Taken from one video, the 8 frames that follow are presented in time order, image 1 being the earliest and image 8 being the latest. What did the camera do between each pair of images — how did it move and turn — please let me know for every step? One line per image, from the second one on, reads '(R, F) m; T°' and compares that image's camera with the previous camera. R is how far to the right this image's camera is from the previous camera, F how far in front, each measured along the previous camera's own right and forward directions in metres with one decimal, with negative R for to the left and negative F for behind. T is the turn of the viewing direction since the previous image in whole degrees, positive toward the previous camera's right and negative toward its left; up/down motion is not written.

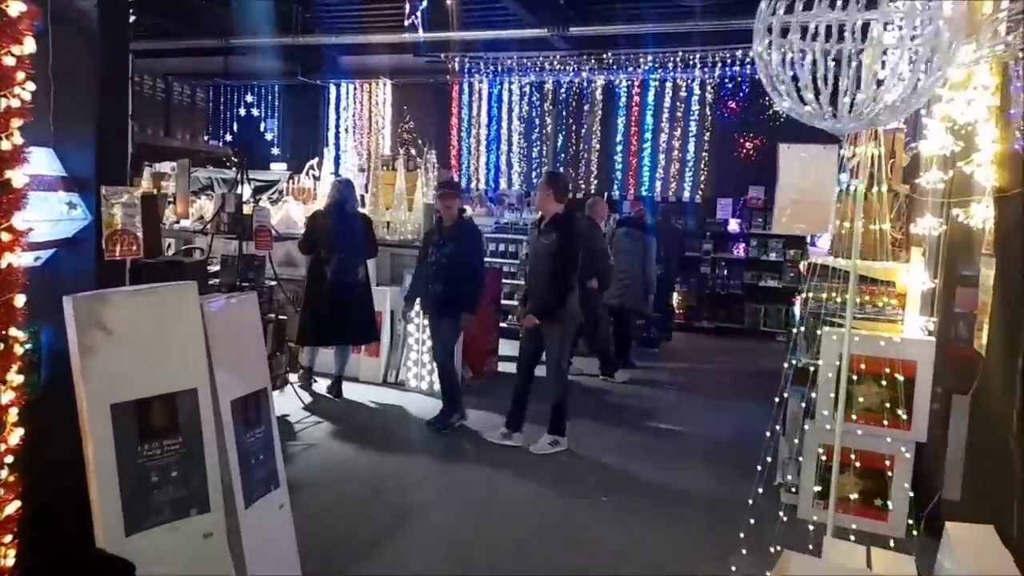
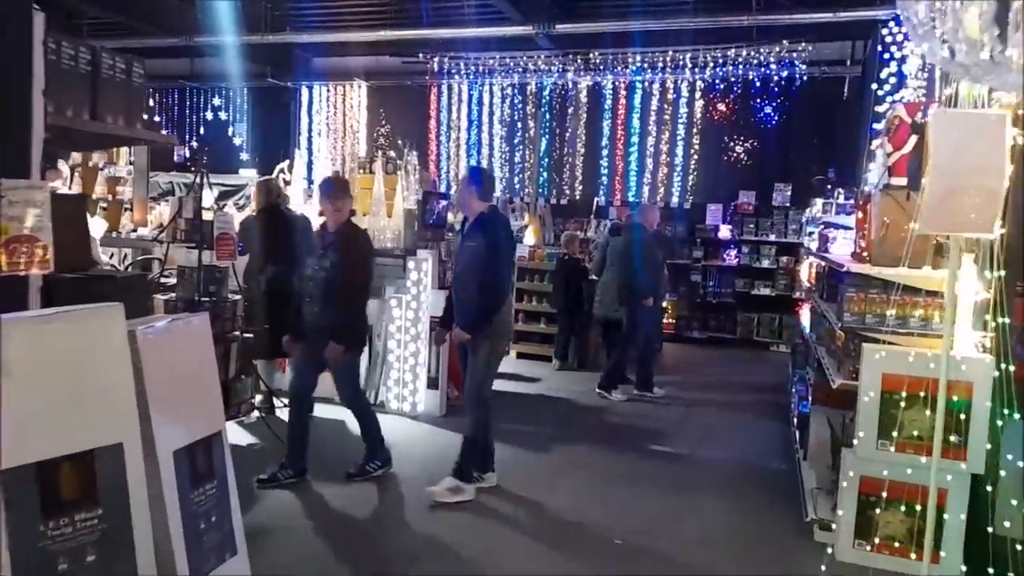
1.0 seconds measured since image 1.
(-0.1, +0.4) m; +2°
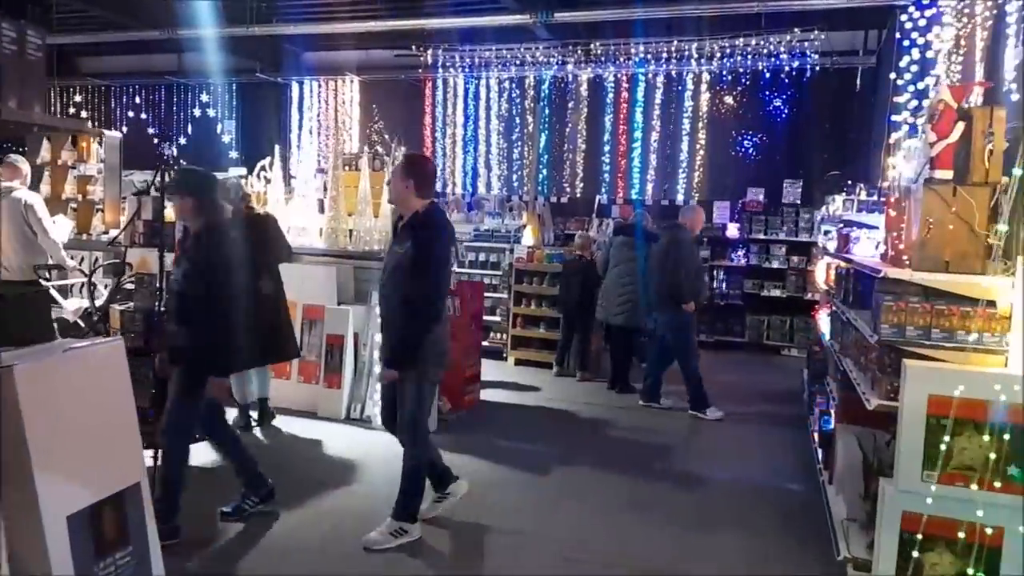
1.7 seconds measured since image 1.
(0.0, +0.4) m; 0°
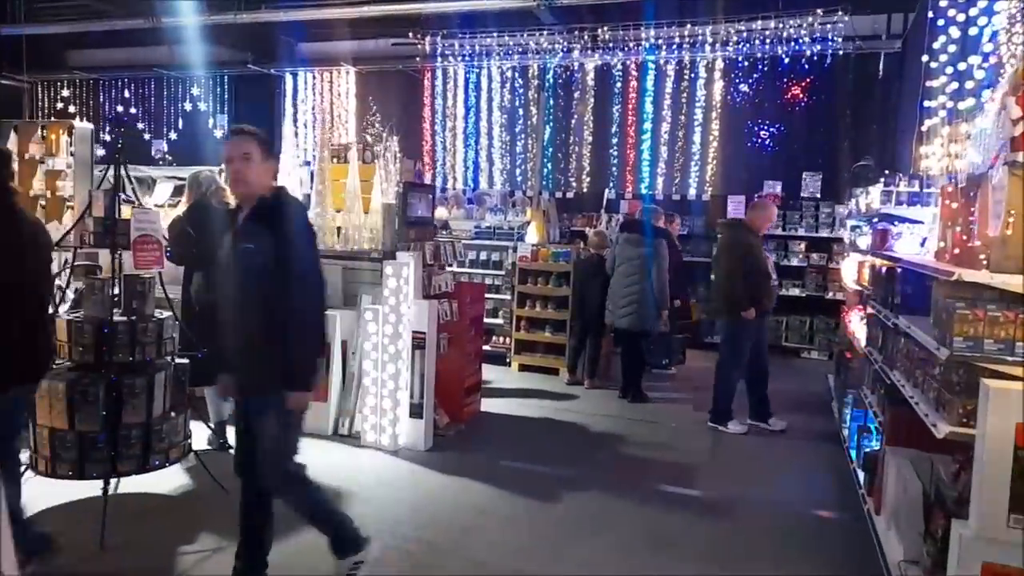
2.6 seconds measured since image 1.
(0.0, +0.4) m; 0°
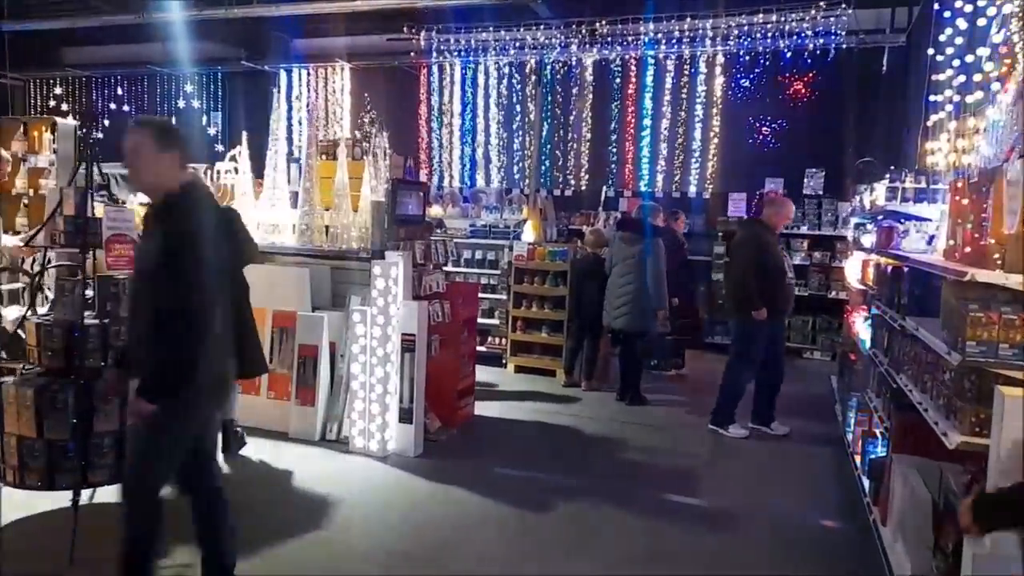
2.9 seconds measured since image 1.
(+0.1, +0.1) m; 0°
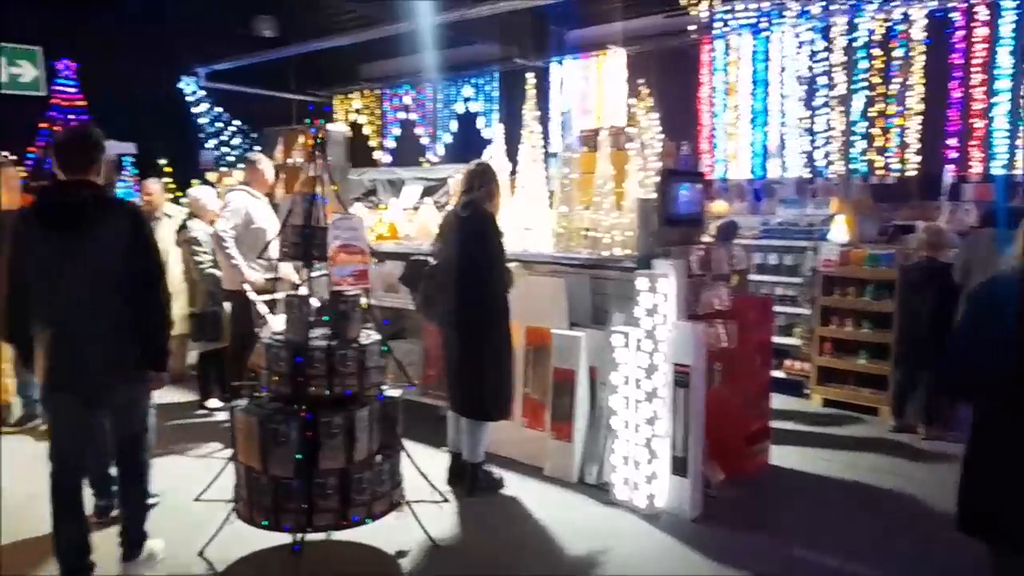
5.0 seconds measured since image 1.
(-0.1, +0.8) m; -21°
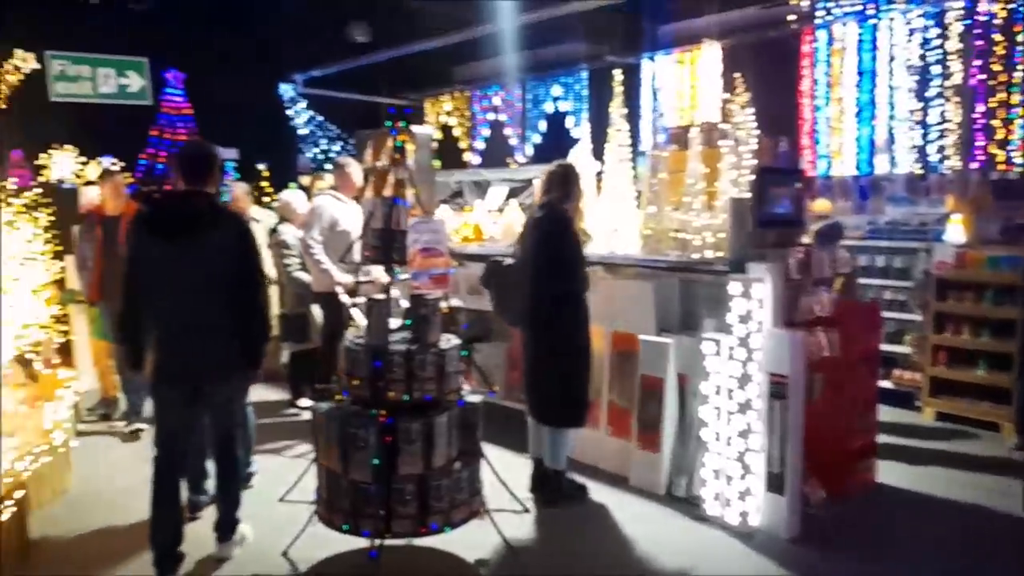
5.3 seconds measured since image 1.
(0.0, +0.1) m; -7°
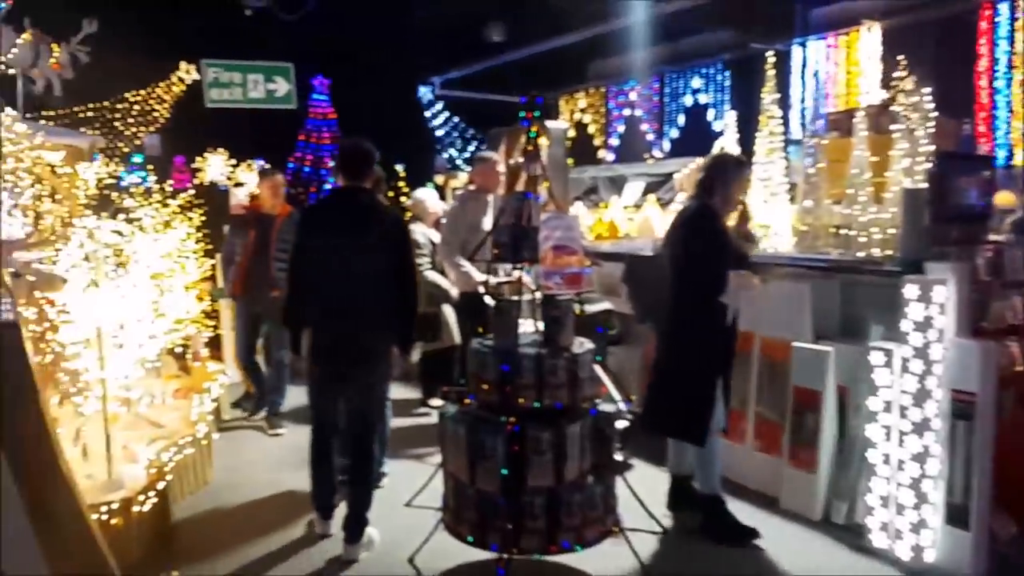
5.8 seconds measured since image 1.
(0.0, +0.2) m; -10°
